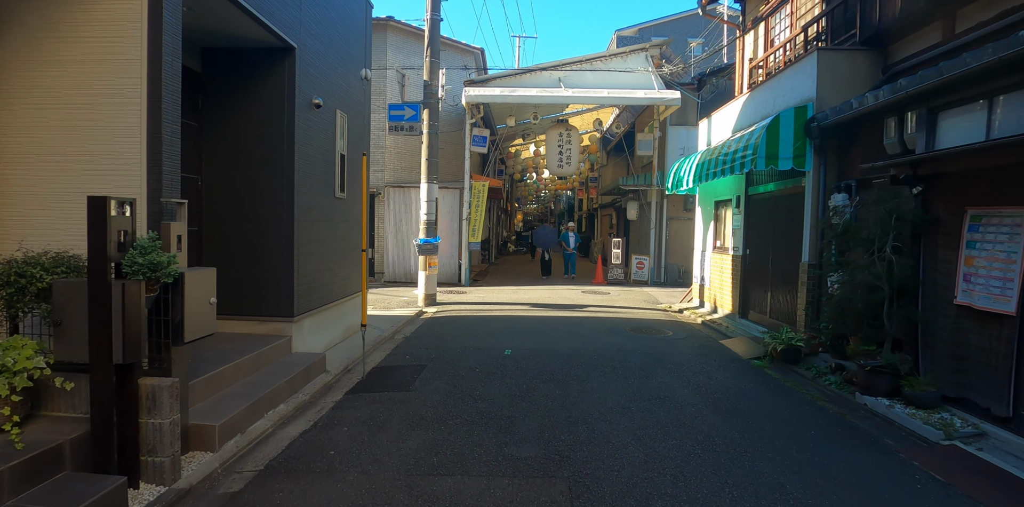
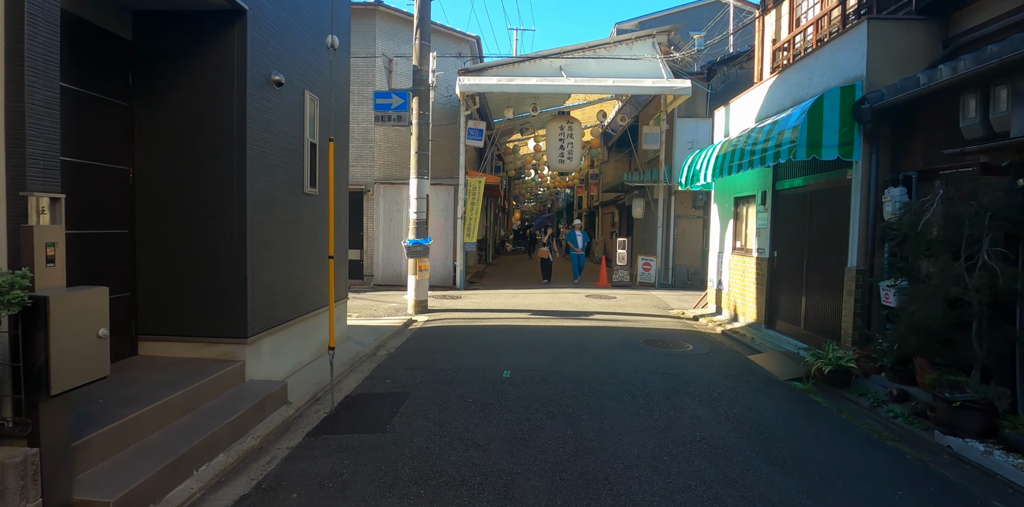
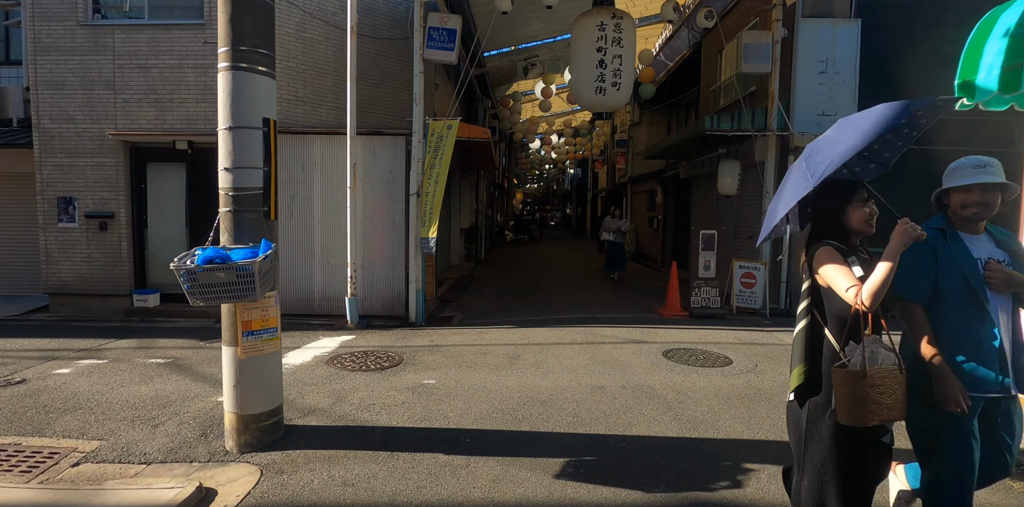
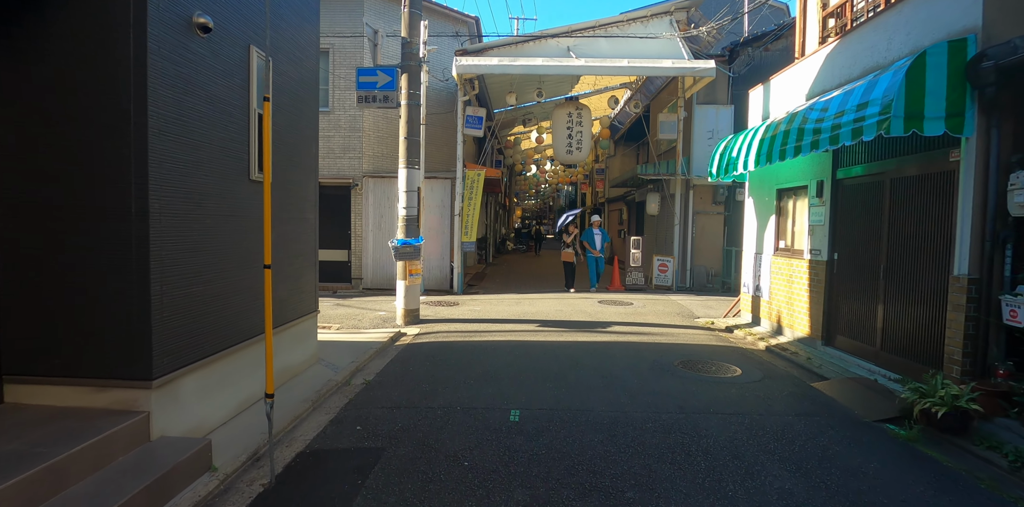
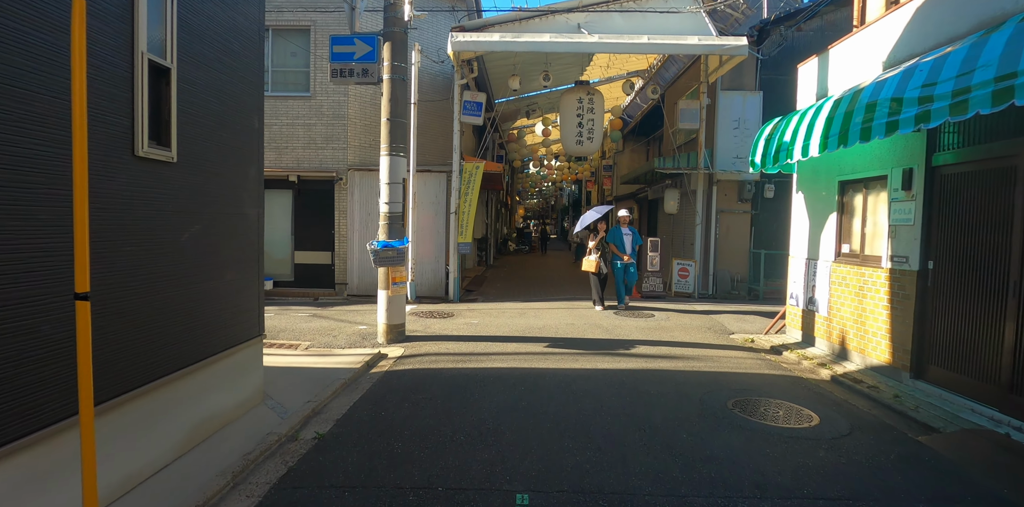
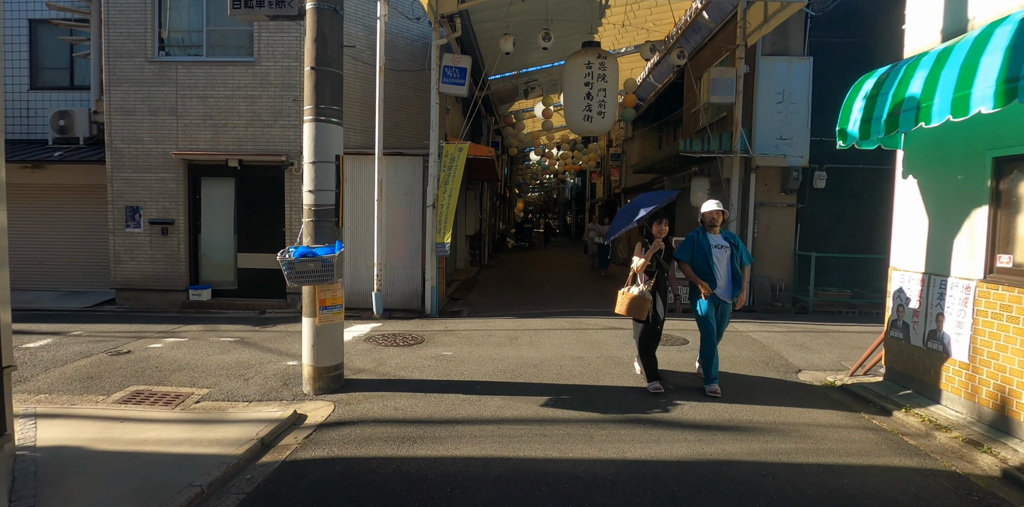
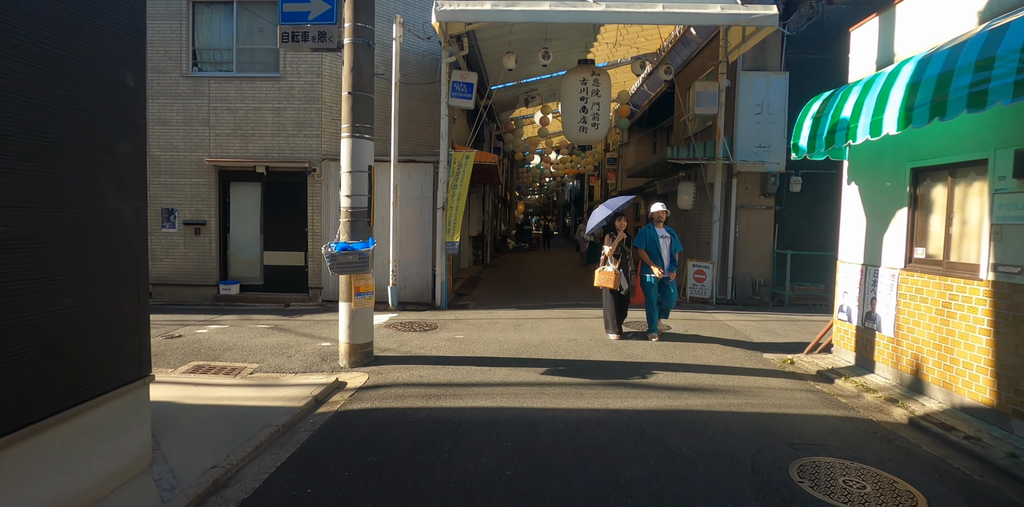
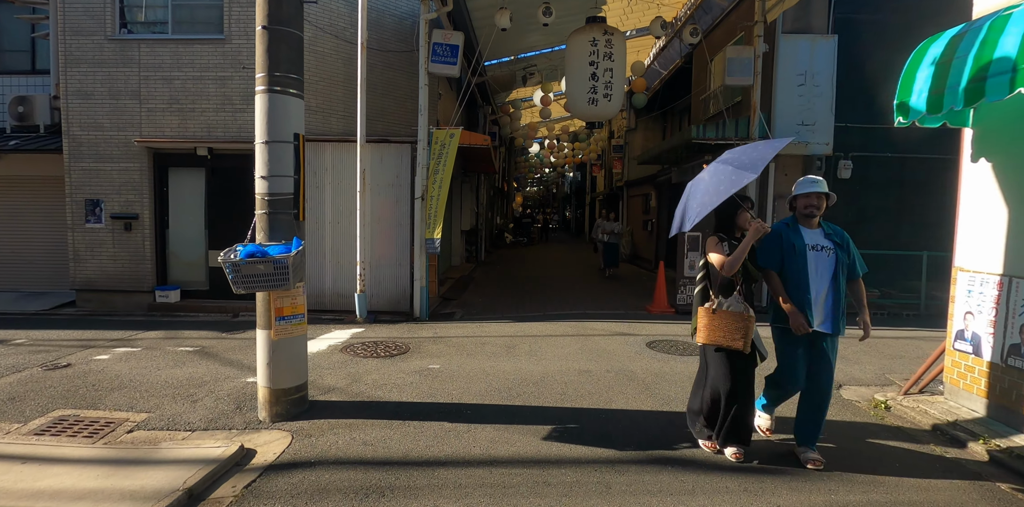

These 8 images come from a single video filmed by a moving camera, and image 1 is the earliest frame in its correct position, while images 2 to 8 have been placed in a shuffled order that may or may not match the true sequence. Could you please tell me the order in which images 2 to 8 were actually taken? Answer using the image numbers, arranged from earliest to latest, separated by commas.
2, 4, 5, 7, 6, 8, 3
